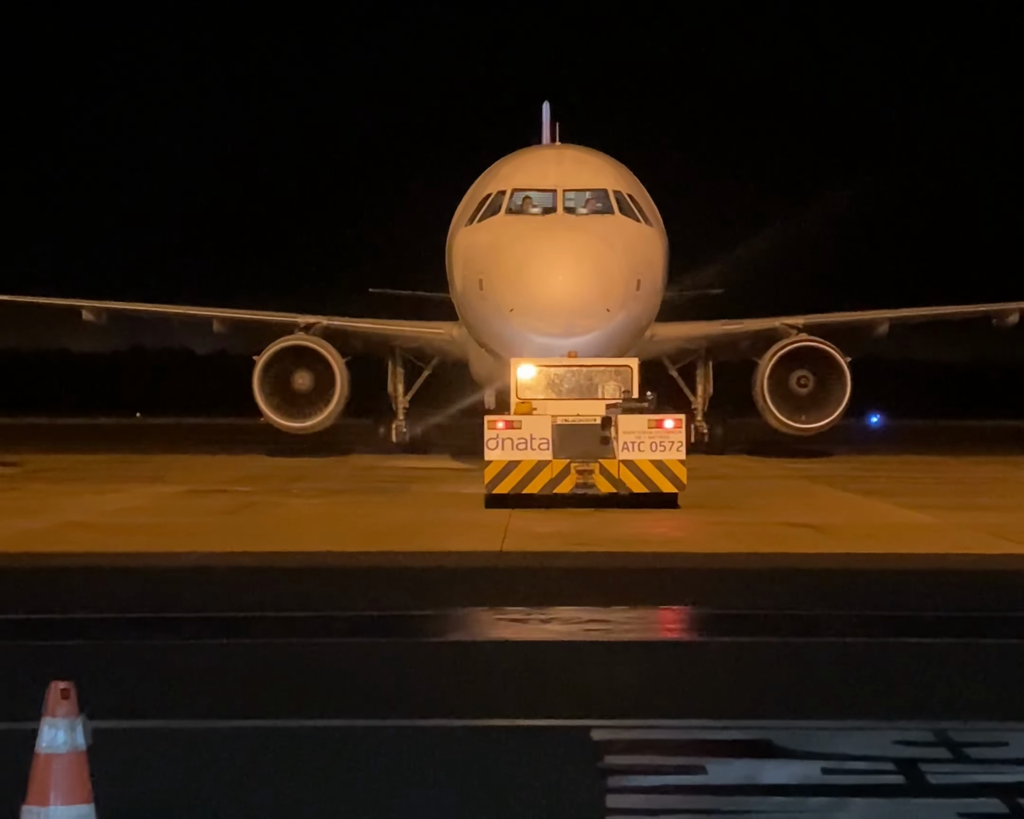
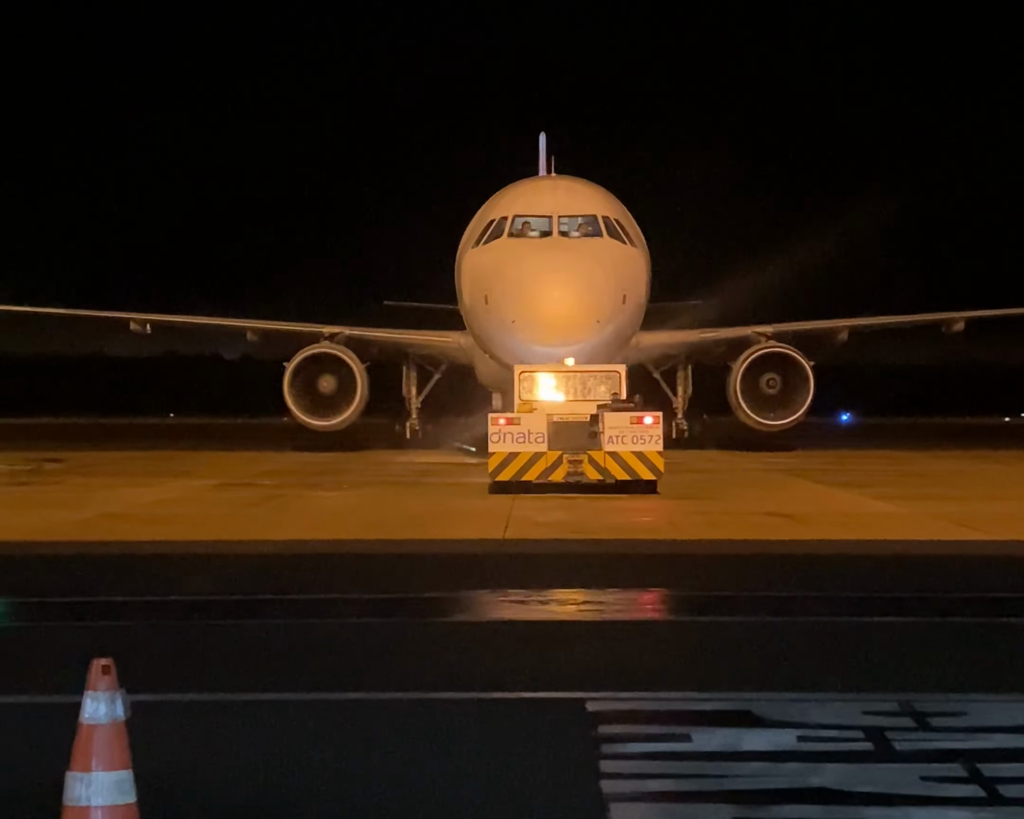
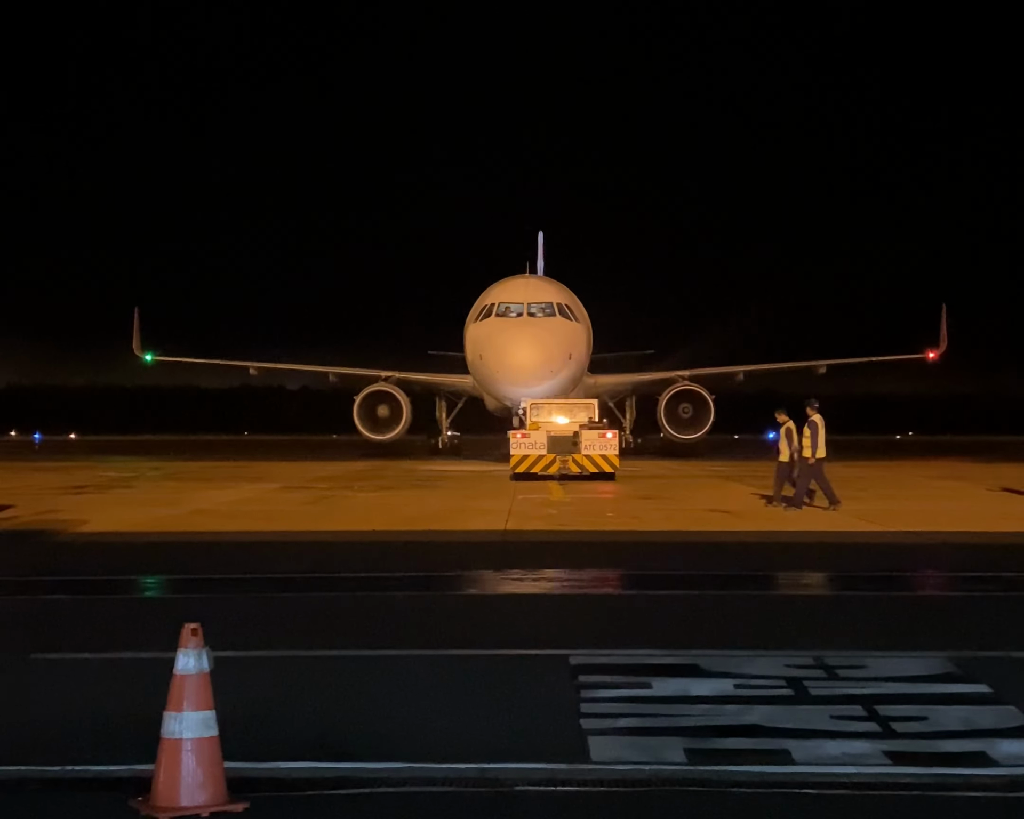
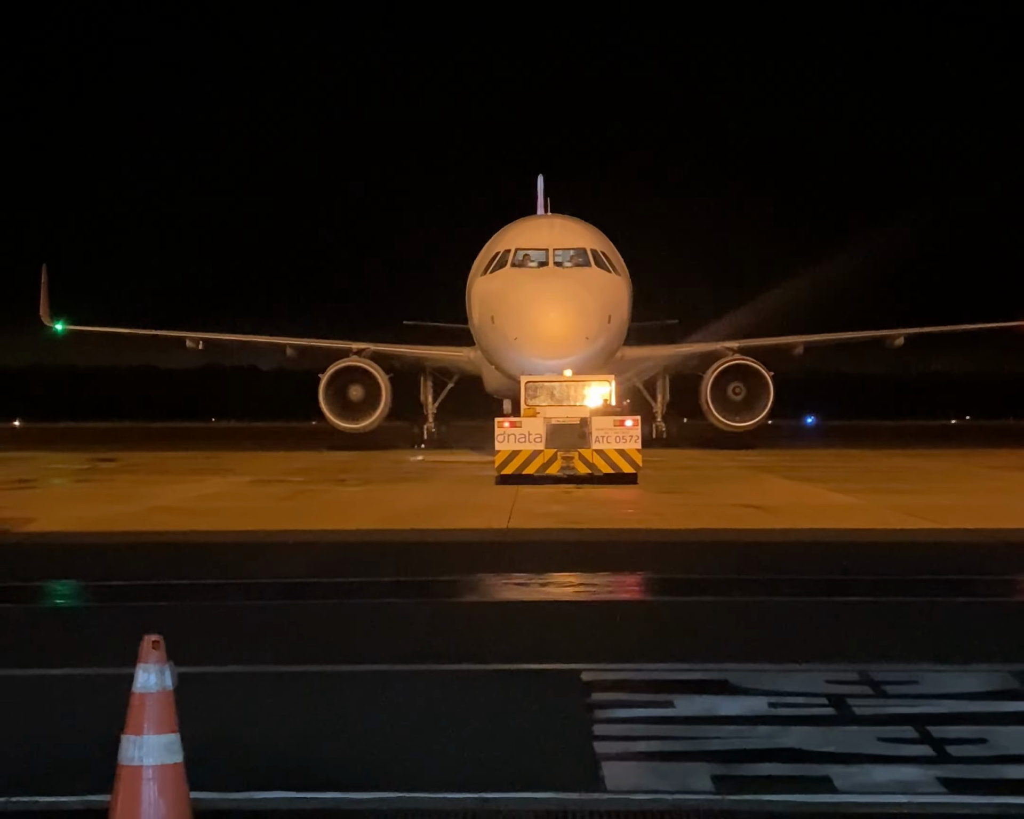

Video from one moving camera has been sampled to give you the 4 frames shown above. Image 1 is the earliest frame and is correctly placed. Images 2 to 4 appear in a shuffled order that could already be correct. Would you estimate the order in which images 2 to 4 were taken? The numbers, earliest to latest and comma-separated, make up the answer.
2, 4, 3
